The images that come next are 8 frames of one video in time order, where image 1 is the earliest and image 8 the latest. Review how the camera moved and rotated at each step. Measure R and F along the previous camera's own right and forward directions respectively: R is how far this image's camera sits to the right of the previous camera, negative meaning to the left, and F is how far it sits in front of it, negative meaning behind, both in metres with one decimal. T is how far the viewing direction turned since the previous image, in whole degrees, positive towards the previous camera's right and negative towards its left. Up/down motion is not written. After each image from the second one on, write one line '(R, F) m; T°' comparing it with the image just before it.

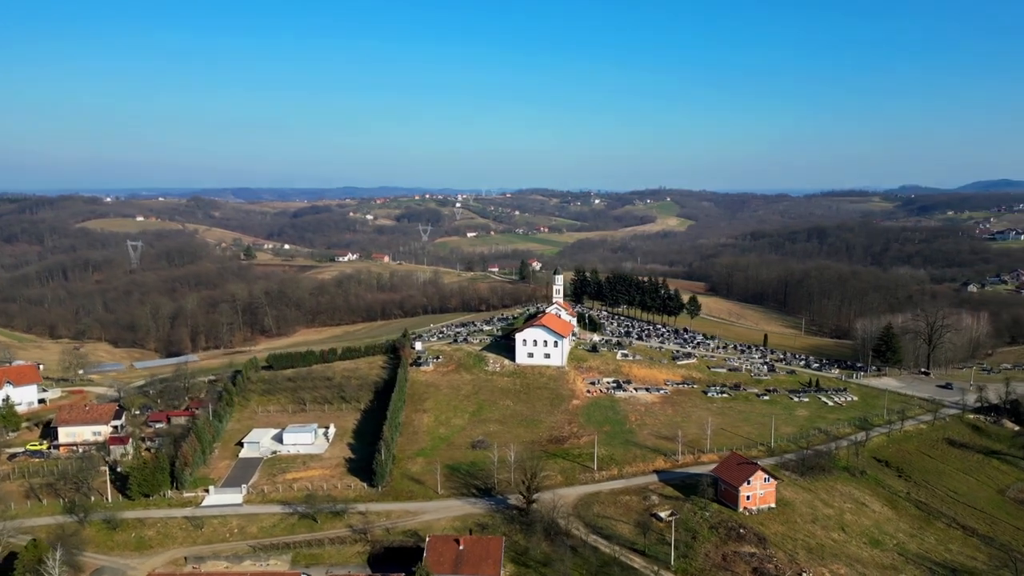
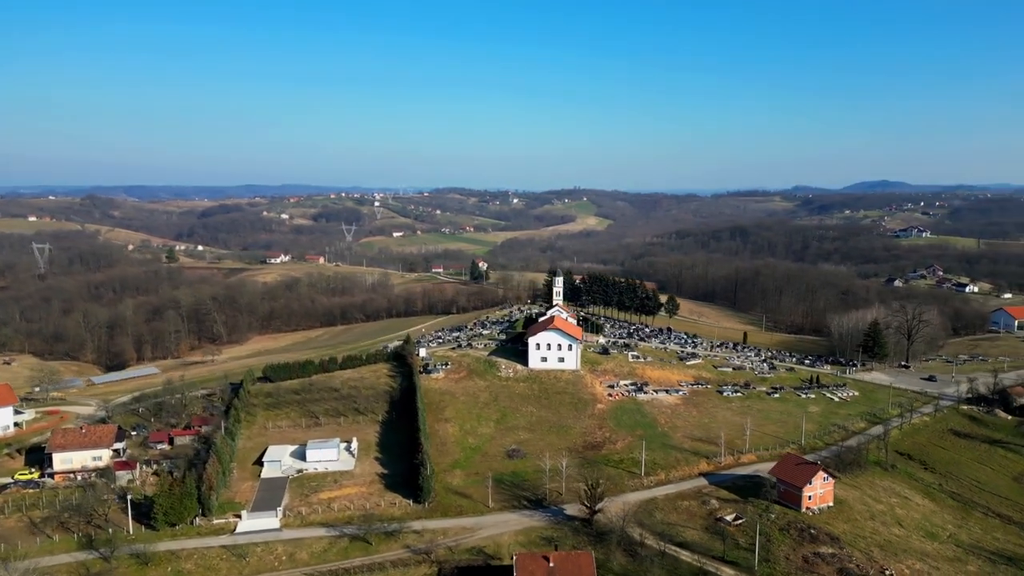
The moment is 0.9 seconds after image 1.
(-6.7, +1.5) m; +7°
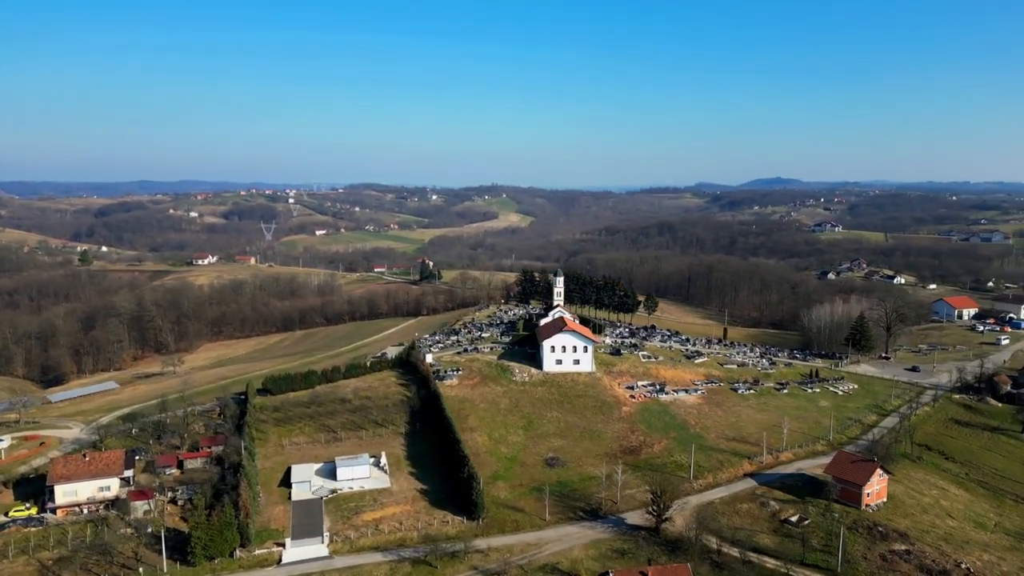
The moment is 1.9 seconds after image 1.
(-6.5, +1.9) m; +7°
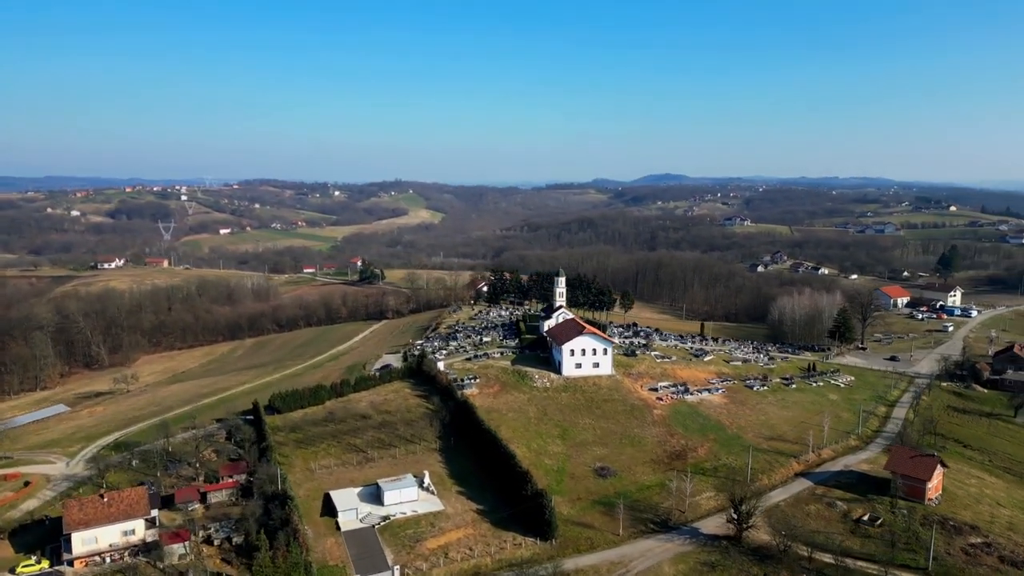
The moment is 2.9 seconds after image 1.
(-7.3, +2.5) m; +8°
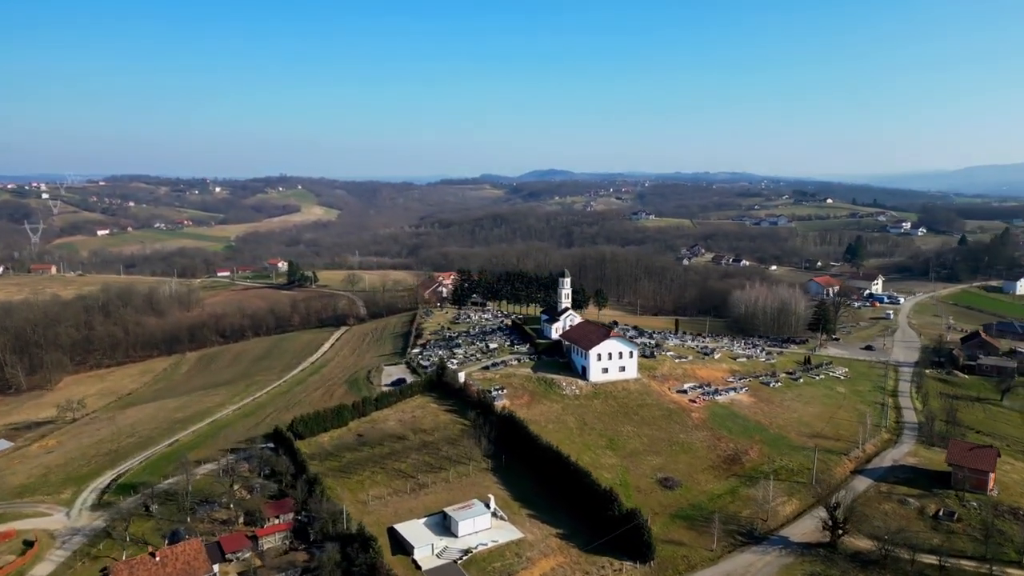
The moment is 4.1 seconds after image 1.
(-8.2, +3.1) m; +9°
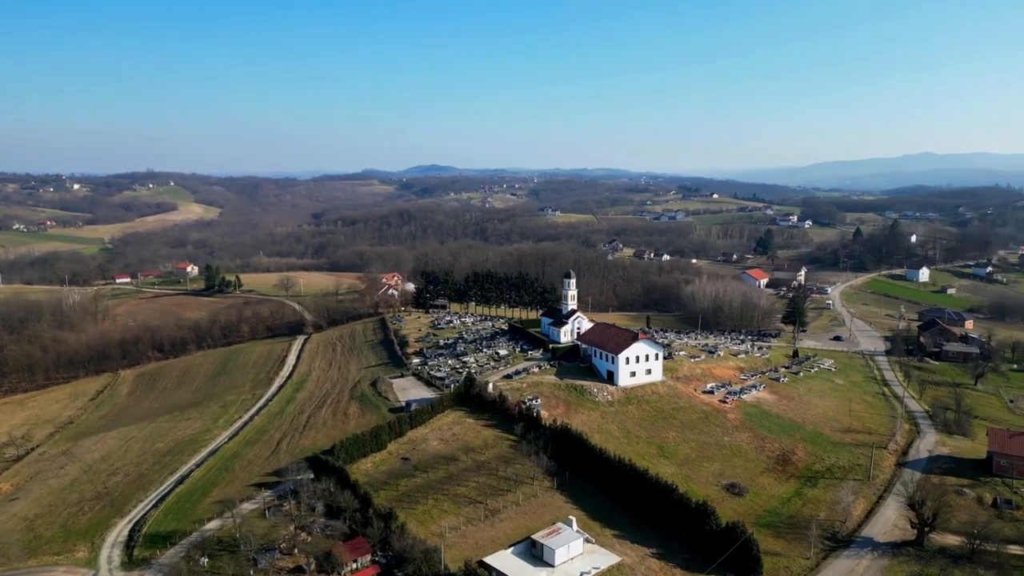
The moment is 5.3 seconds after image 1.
(-8.2, +3.0) m; +9°
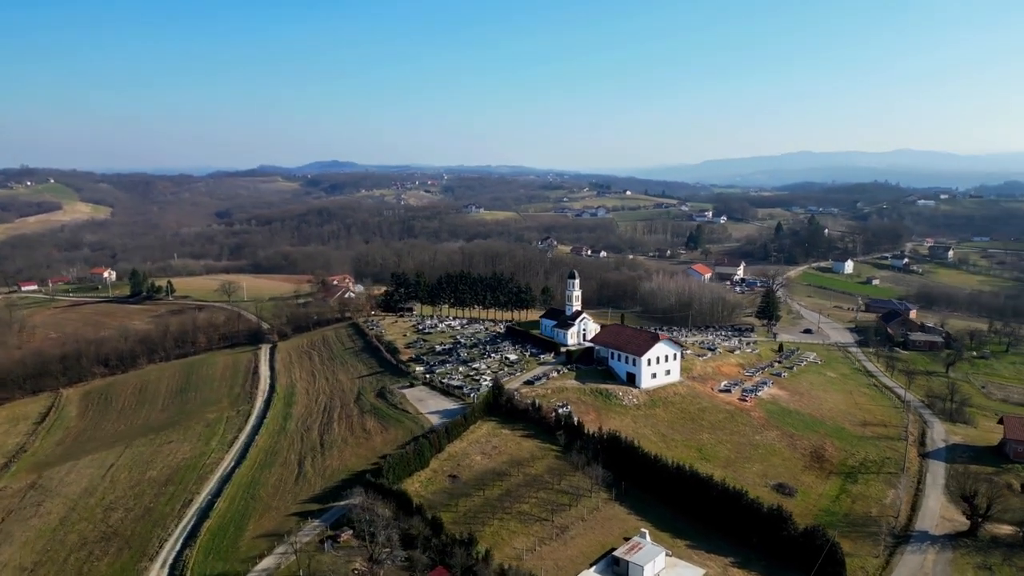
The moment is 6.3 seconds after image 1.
(-6.5, +2.1) m; +7°
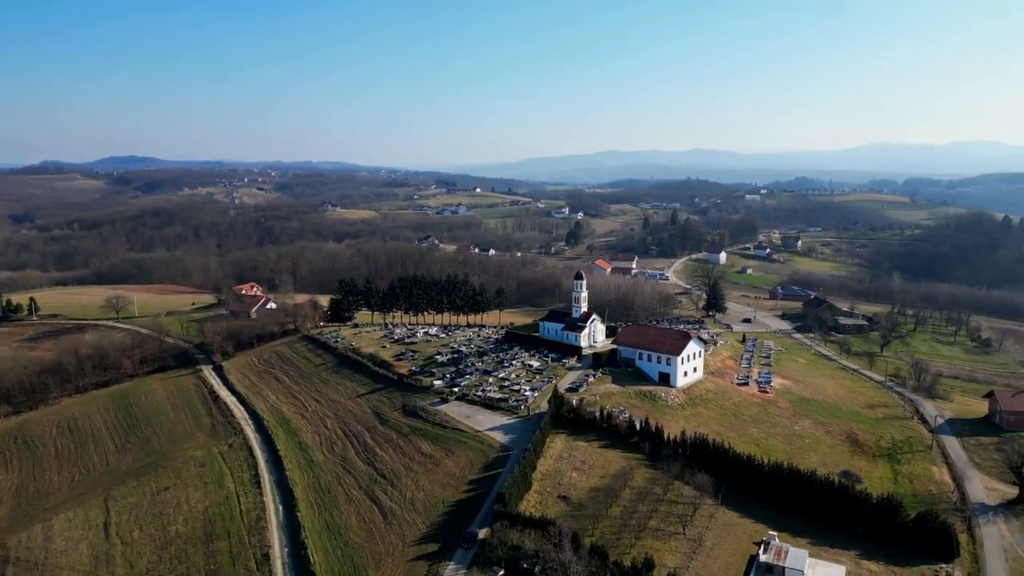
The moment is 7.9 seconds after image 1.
(-11.6, +3.3) m; +13°
